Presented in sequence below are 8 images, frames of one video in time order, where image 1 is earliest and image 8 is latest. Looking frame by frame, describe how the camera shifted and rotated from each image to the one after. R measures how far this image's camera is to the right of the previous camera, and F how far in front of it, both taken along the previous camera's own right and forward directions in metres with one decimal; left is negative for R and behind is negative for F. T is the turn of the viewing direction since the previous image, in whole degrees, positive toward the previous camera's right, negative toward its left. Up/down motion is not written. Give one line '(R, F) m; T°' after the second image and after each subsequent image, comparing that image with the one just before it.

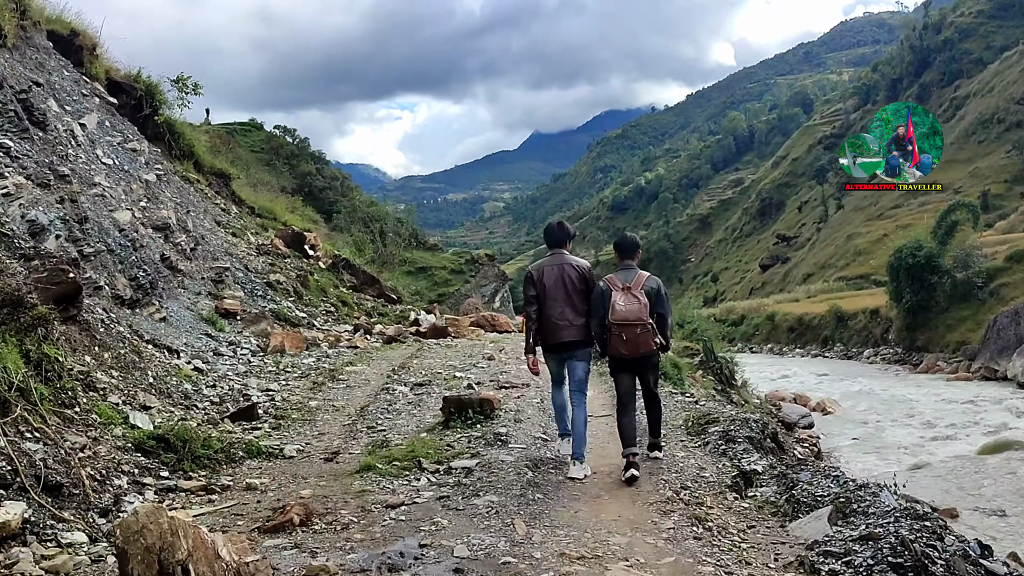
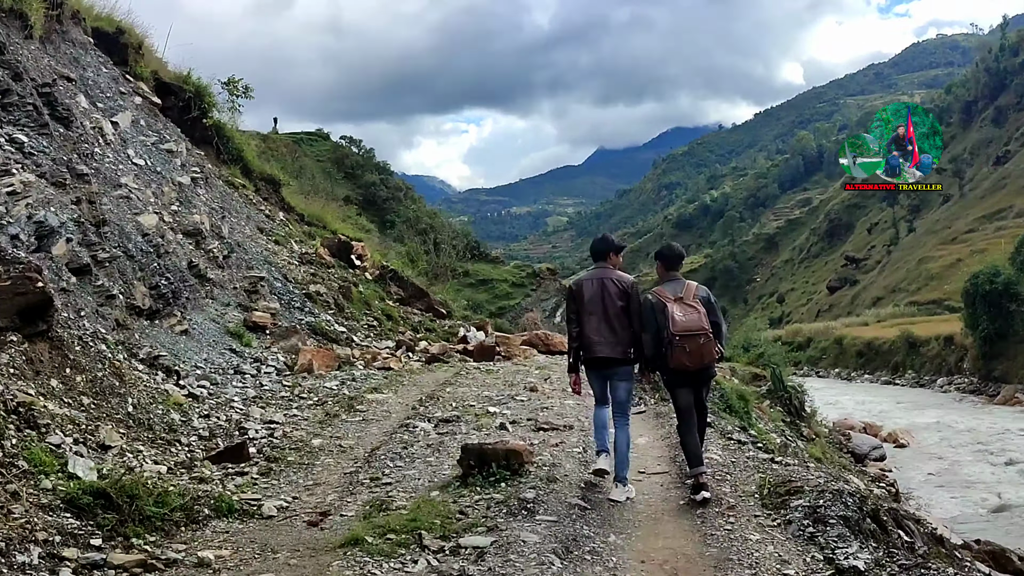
(+0.2, +1.4) m; -4°
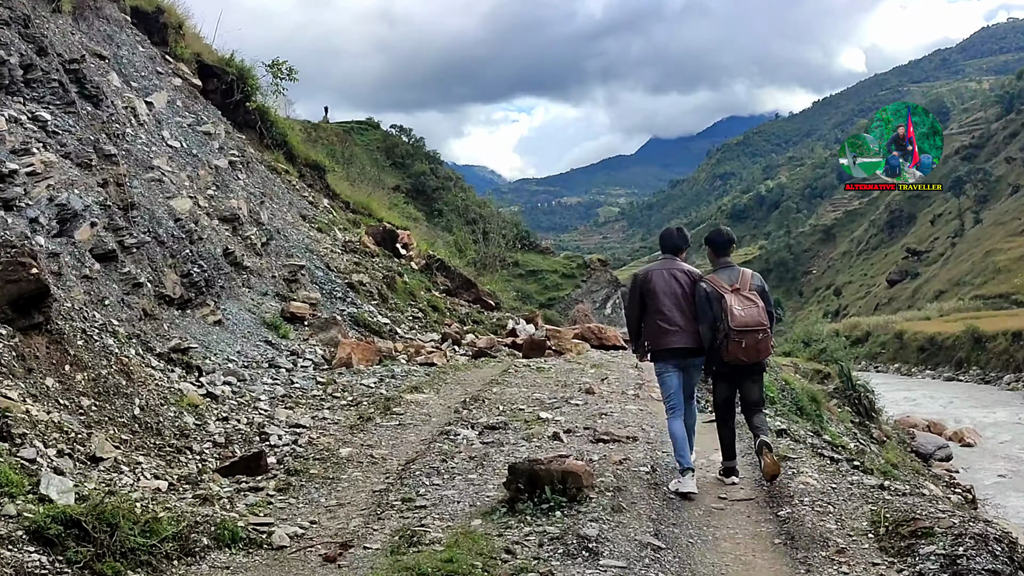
(-0.1, +1.0) m; -4°
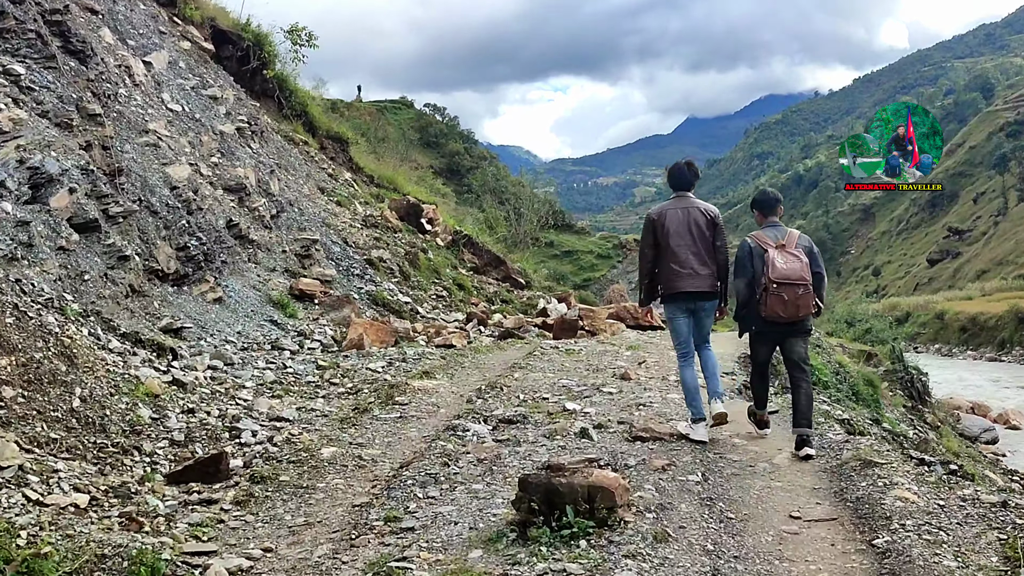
(+0.1, +1.2) m; -3°
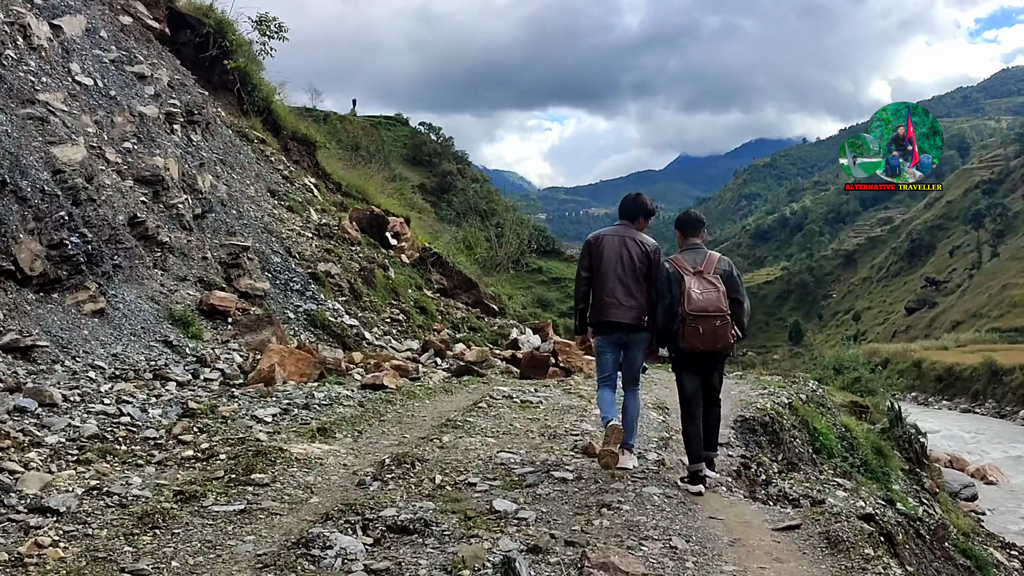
(+0.4, +2.1) m; +1°
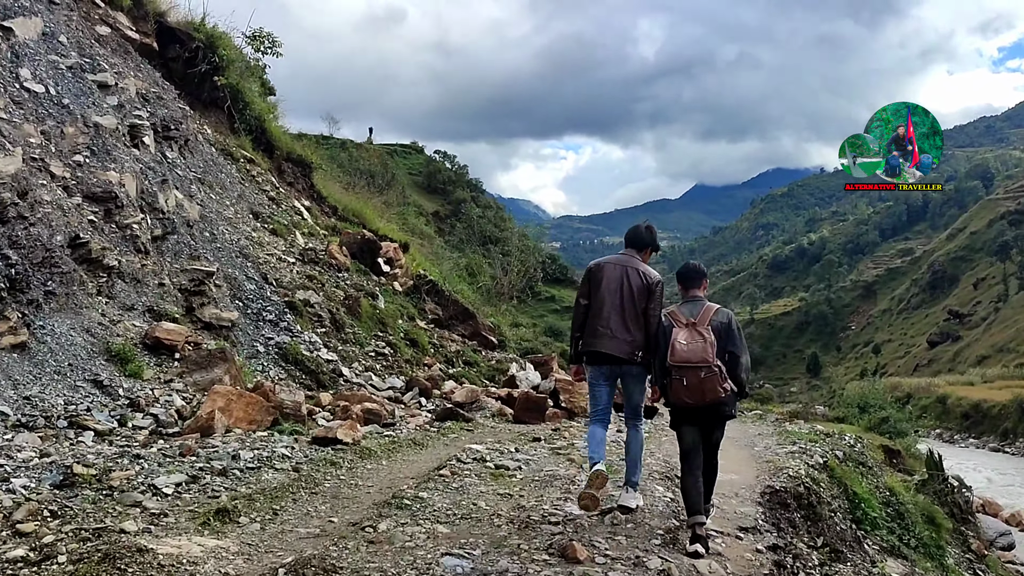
(+0.3, +1.3) m; -1°
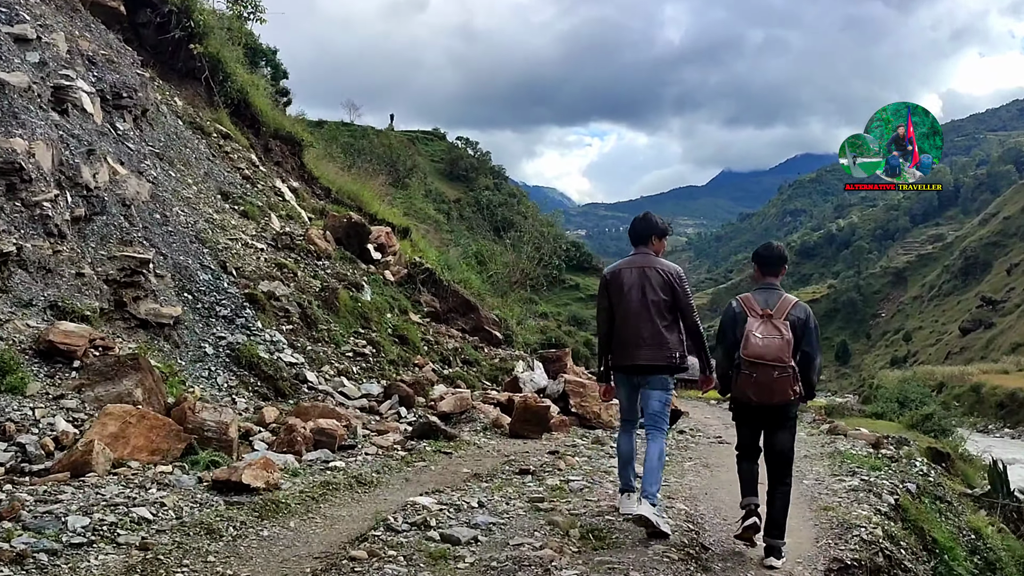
(+0.4, +1.9) m; -2°
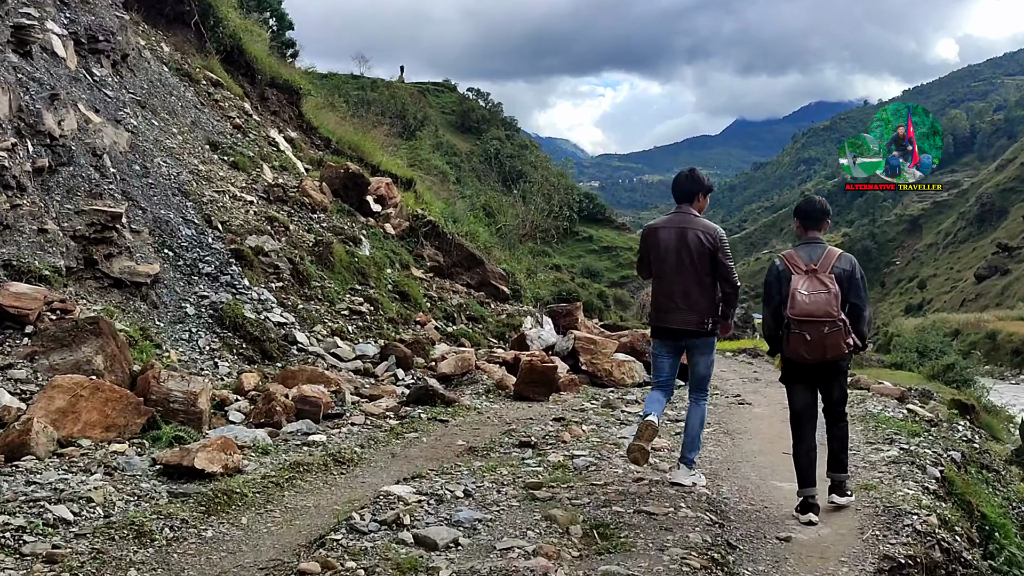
(+0.1, +0.8) m; -1°
